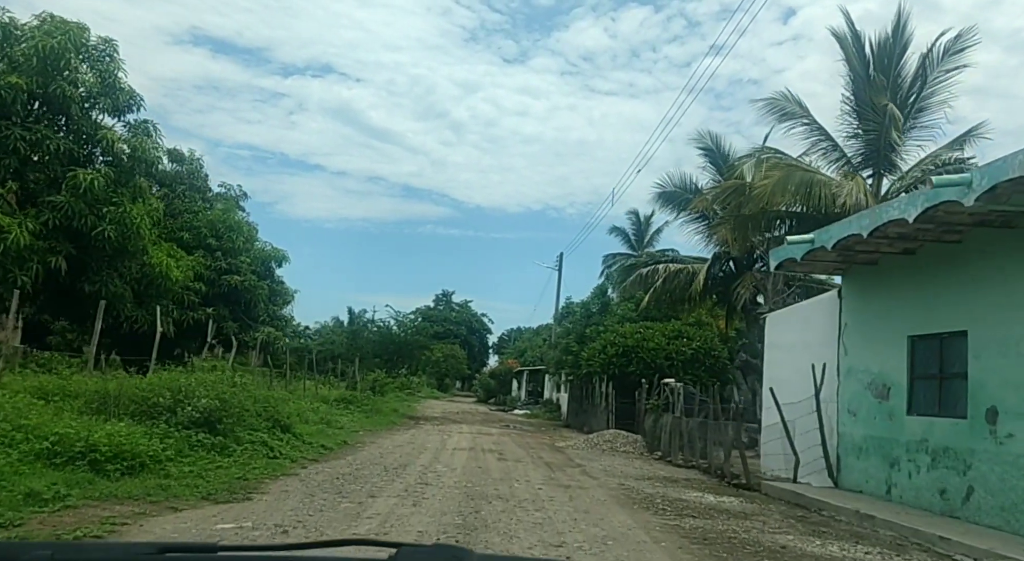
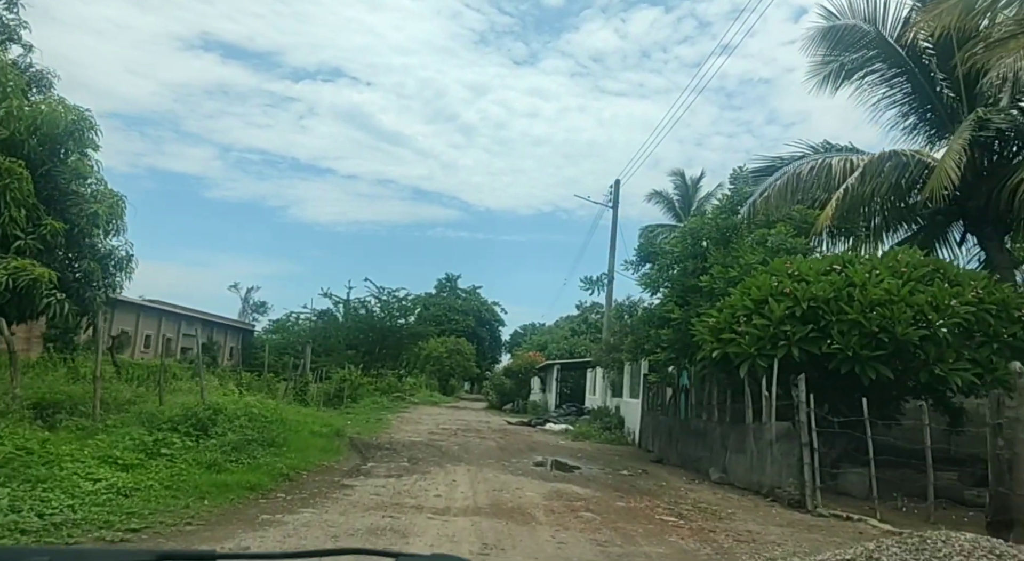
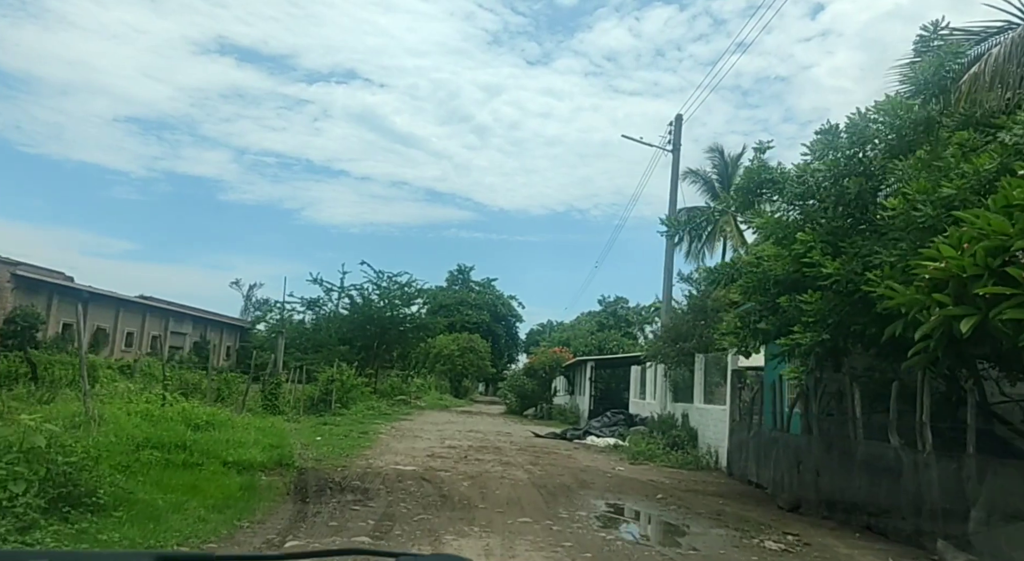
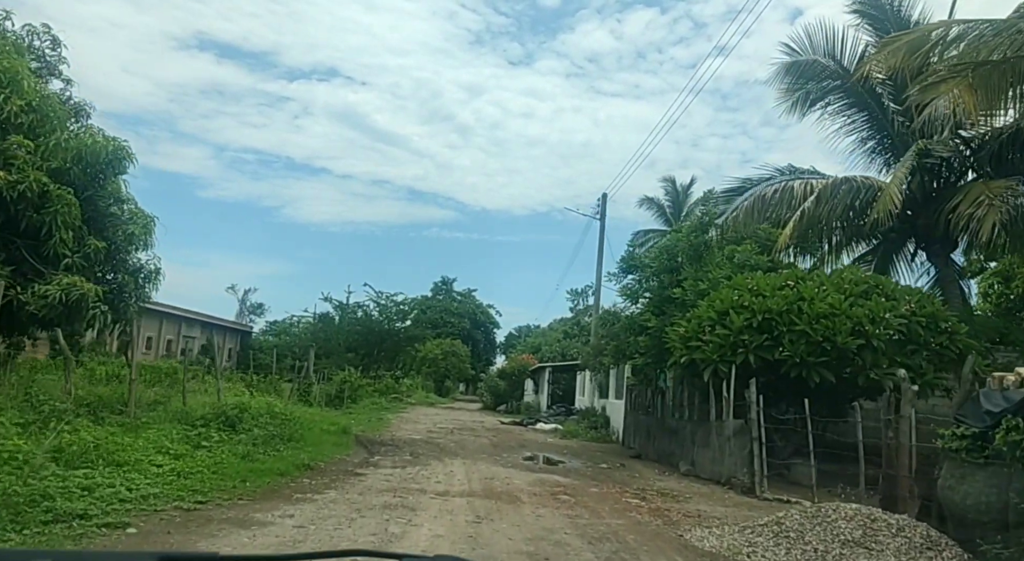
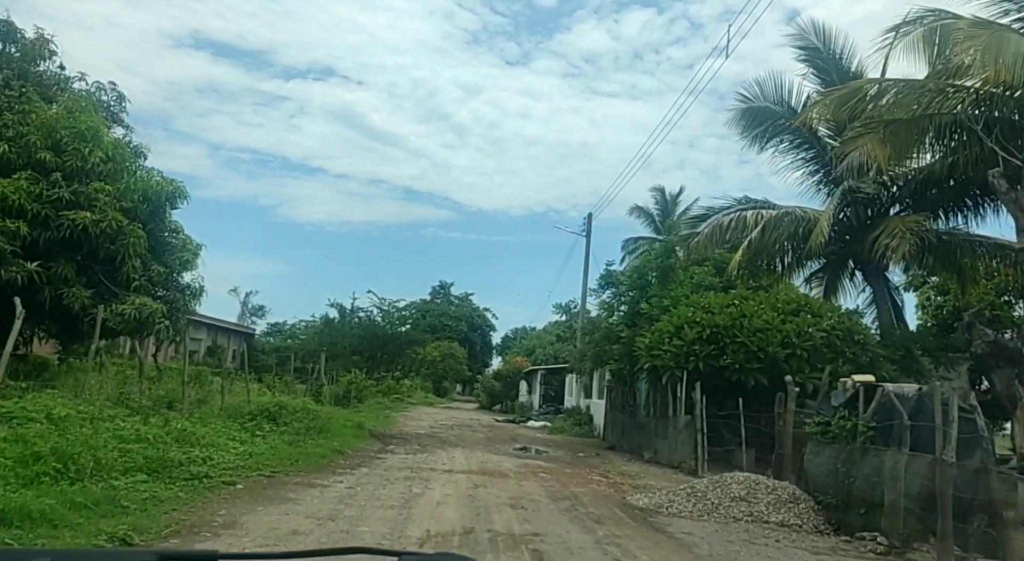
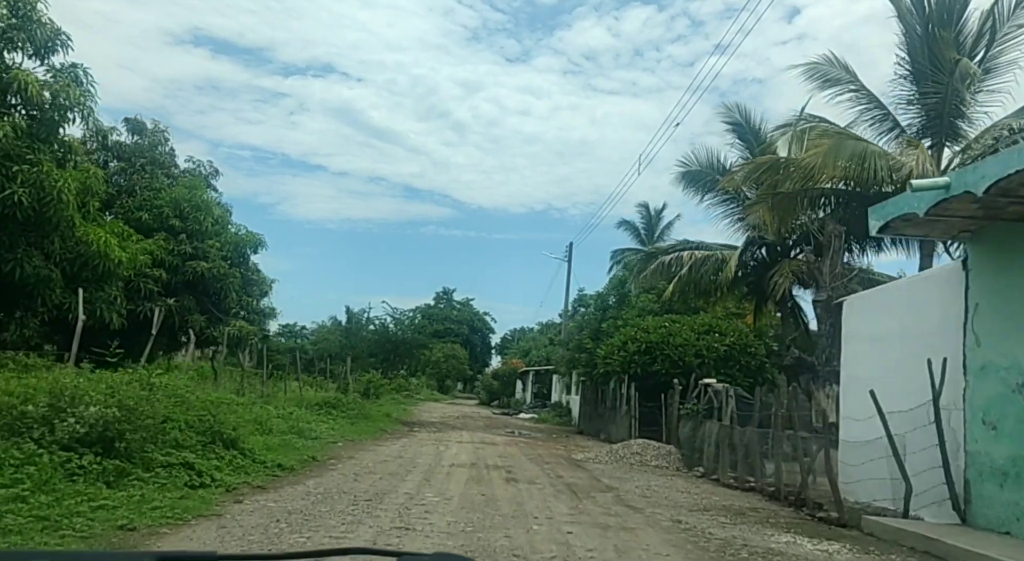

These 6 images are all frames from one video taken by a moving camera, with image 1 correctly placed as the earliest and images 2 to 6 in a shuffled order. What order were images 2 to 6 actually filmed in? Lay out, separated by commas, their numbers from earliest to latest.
6, 5, 4, 2, 3
